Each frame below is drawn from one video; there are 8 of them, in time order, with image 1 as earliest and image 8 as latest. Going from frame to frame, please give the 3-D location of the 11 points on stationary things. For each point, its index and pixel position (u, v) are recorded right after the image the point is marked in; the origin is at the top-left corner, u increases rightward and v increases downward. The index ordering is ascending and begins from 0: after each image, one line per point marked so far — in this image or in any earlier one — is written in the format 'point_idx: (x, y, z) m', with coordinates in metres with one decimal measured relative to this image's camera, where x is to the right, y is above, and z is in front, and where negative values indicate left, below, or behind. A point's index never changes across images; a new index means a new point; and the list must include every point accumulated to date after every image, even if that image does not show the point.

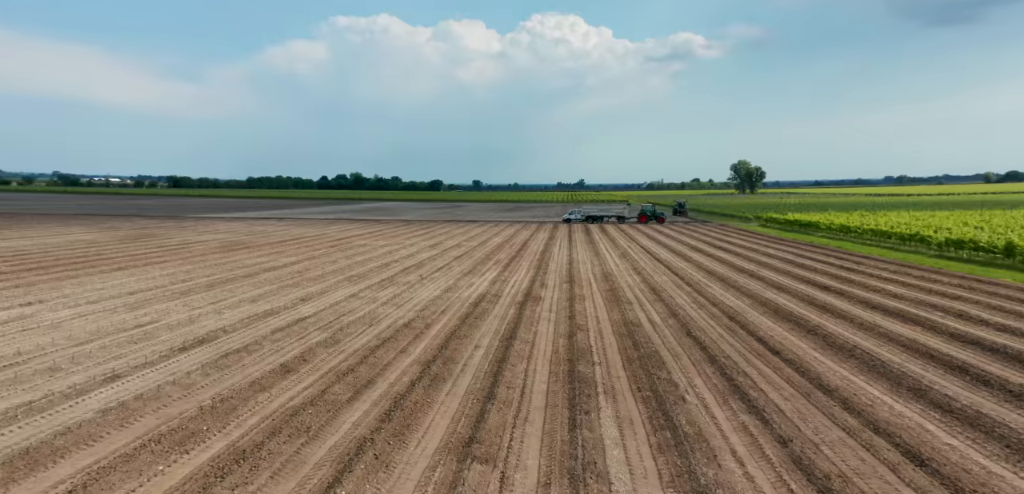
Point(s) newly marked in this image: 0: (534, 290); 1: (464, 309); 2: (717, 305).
0: (+0.8, -1.1, +15.0) m
1: (-0.8, -1.1, +10.1) m
2: (+4.8, -1.4, +13.7) m
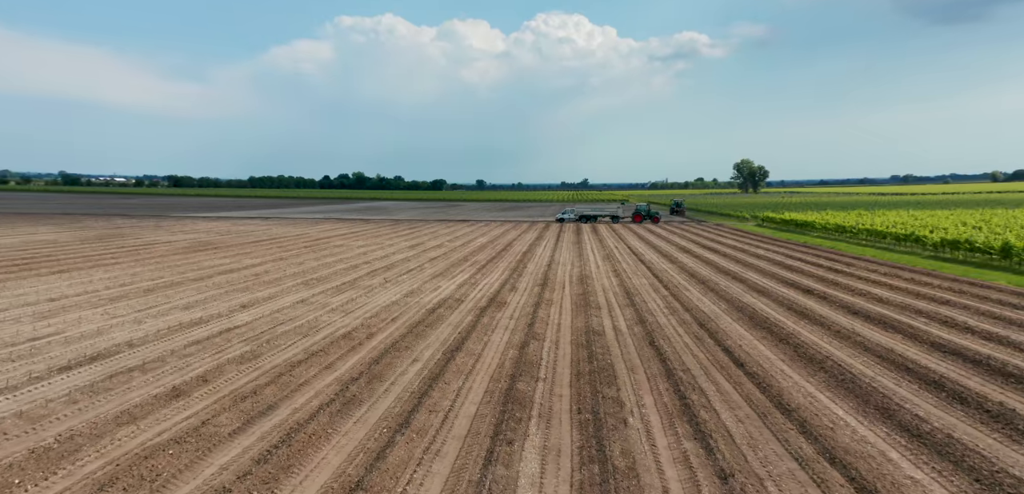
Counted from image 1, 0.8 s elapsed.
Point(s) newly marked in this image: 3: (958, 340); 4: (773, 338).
0: (0.0, -1.2, +14.5) m
1: (-1.5, -1.2, +9.5) m
2: (+4.0, -1.5, +13.3) m
3: (+8.1, -1.6, +10.2) m
4: (+4.5, -1.6, +10.0) m
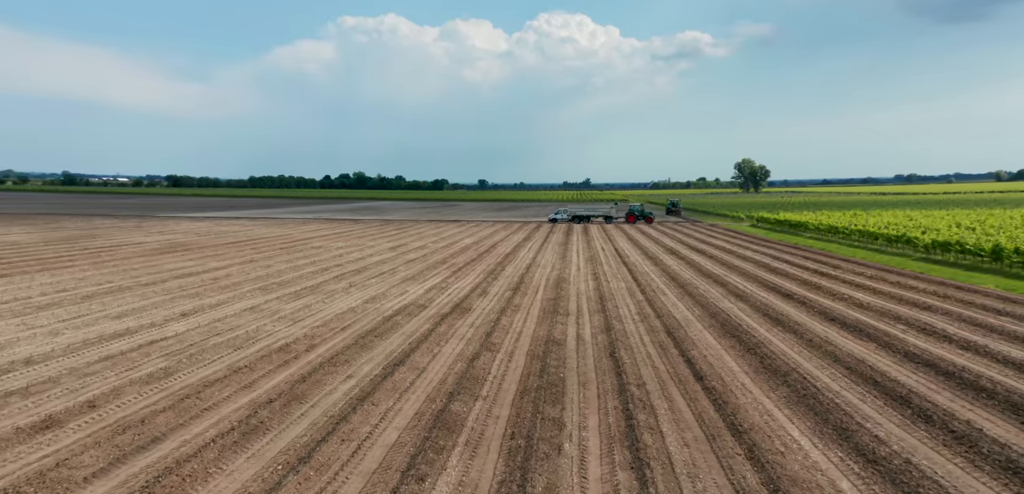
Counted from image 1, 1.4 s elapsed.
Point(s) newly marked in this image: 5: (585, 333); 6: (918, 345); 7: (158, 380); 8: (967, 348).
0: (-0.8, -1.3, +14.0) m
1: (-2.1, -1.2, +9.1) m
2: (+3.3, -1.6, +12.9) m
3: (+7.4, -1.8, +10.0) m
4: (+3.8, -1.7, +9.7) m
5: (+1.3, -1.5, +10.1) m
6: (+7.4, -1.8, +10.4) m
7: (-3.1, -1.2, +5.1) m
8: (+7.8, -1.8, +10.0) m
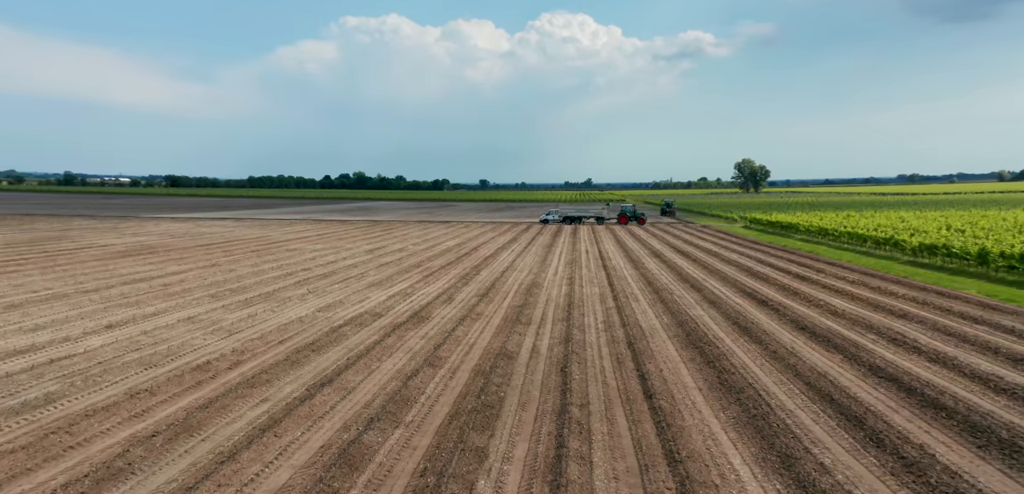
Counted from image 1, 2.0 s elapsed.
0: (-1.7, -1.4, +13.6) m
1: (-2.9, -1.4, +8.6) m
2: (+2.5, -1.7, +12.6) m
3: (+6.6, -1.9, +9.7) m
4: (+3.1, -1.8, +9.4) m
5: (+0.5, -1.6, +9.7) m
6: (+6.6, -1.9, +10.2) m
7: (-3.7, -1.3, +4.6) m
8: (+7.1, -1.9, +9.8) m
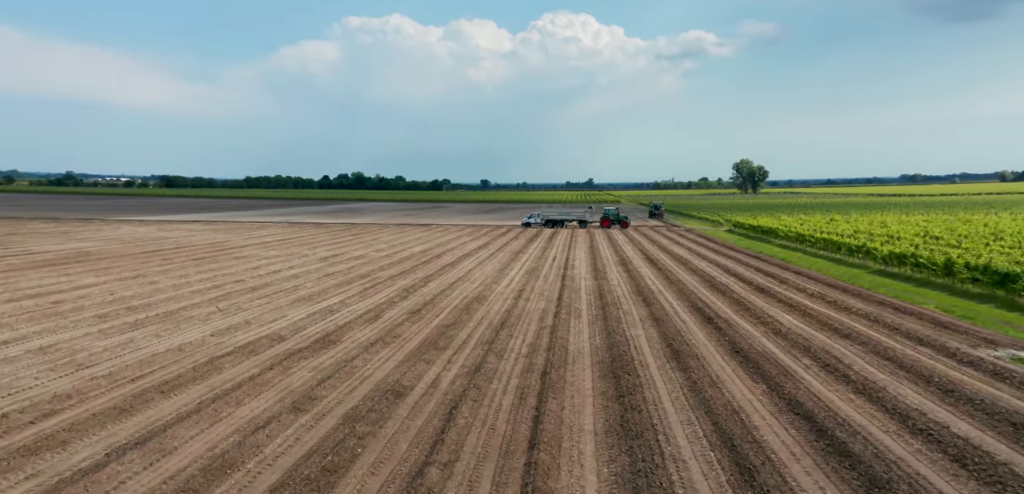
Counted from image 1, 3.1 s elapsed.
0: (-3.4, -1.8, +12.7) m
1: (-4.4, -1.7, +7.7) m
2: (+0.8, -2.1, +11.9) m
3: (+5.1, -2.3, +9.2) m
4: (+1.6, -2.2, +8.7) m
5: (-1.0, -2.0, +8.9) m
6: (+5.0, -2.3, +9.7) m
7: (-5.0, -1.5, +3.6) m
8: (+5.5, -2.3, +9.3) m
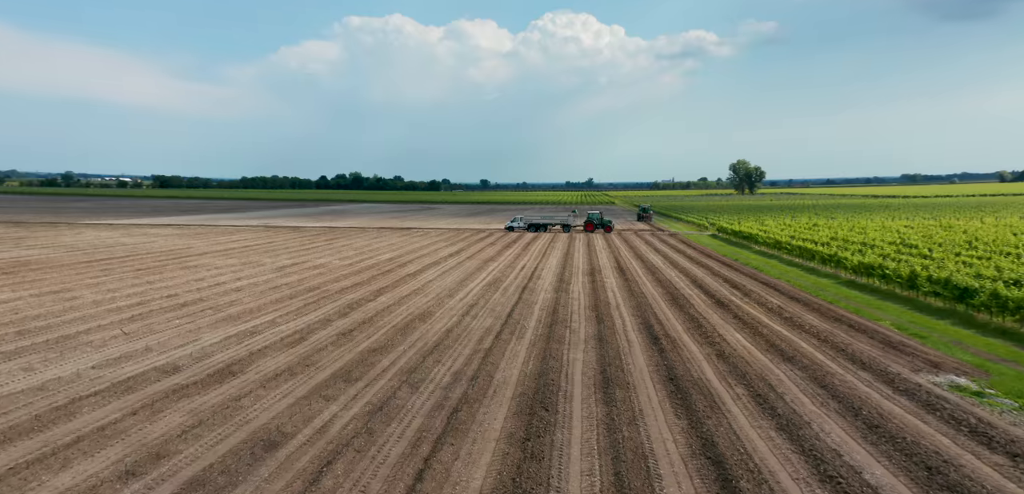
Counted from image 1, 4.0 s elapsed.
0: (-4.9, -2.2, +11.9) m
1: (-5.7, -2.1, +6.8) m
2: (-0.7, -2.6, +11.3) m
3: (+3.6, -2.8, +8.8) m
4: (+0.2, -2.6, +8.1) m
5: (-2.4, -2.4, +8.2) m
6: (+3.6, -2.8, +9.2) m
7: (-6.1, -1.9, +2.7) m
8: (+4.1, -2.8, +8.9) m
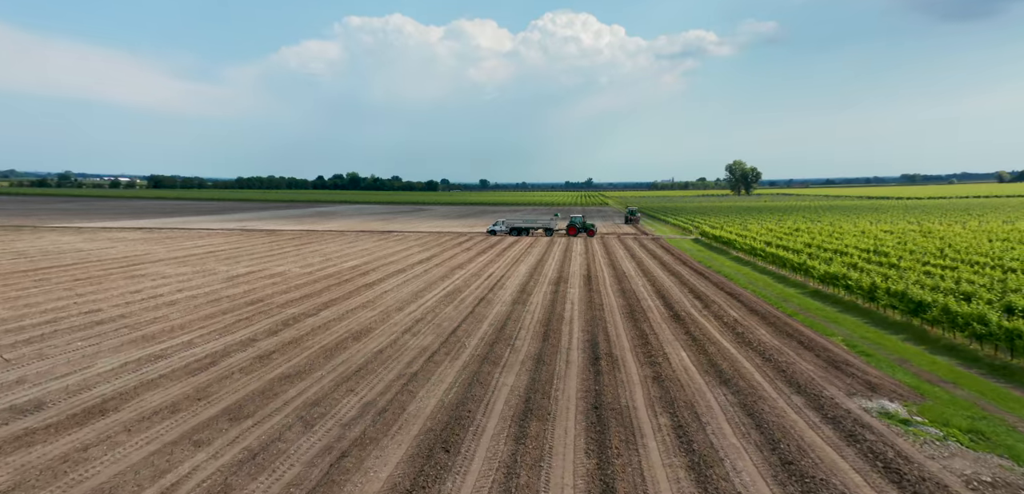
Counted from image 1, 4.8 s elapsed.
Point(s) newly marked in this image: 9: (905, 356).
0: (-6.6, -2.7, +10.9) m
1: (-7.1, -2.4, +5.8) m
2: (-2.4, -3.0, +10.5) m
3: (+2.1, -3.2, +8.2) m
4: (-1.3, -3.0, +7.4) m
5: (-3.9, -2.8, +7.3) m
6: (+2.0, -3.2, +8.7) m
7: (-7.4, -2.2, +1.7) m
8: (+2.6, -3.2, +8.3) m
9: (+13.3, -3.7, +19.7) m
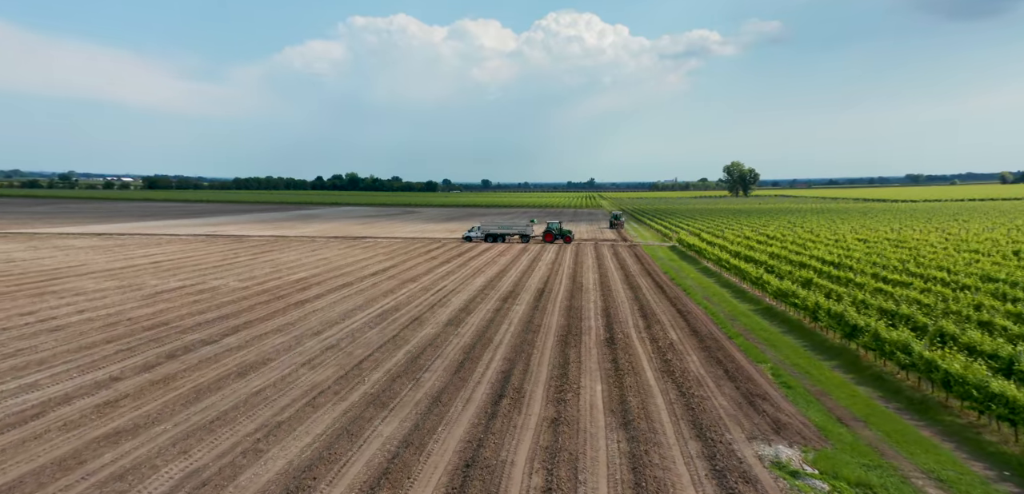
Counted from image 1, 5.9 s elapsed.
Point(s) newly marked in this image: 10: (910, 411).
0: (-9.1, -3.3, +9.2) m
1: (-9.3, -3.0, +4.0) m
2: (-4.8, -3.7, +9.0) m
3: (-0.2, -3.9, +7.0) m
4: (-3.6, -3.7, +5.9) m
5: (-6.1, -3.4, +5.7) m
6: (-0.3, -3.9, +7.4) m
7: (-9.3, -2.7, -0.1) m
8: (+0.2, -3.9, +7.1) m
9: (+10.2, -4.7, +19.1) m
10: (+11.7, -4.8, +17.1) m
